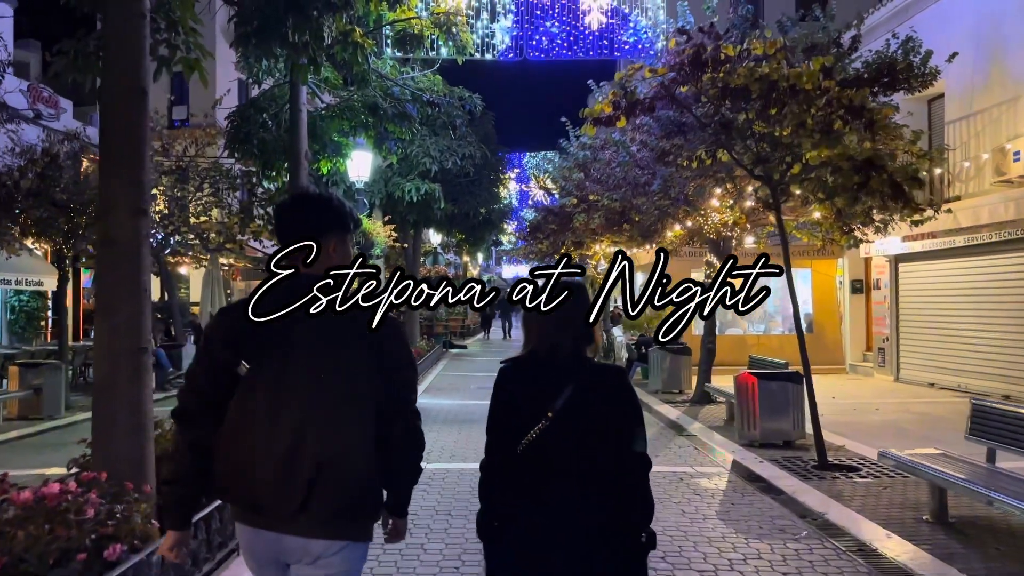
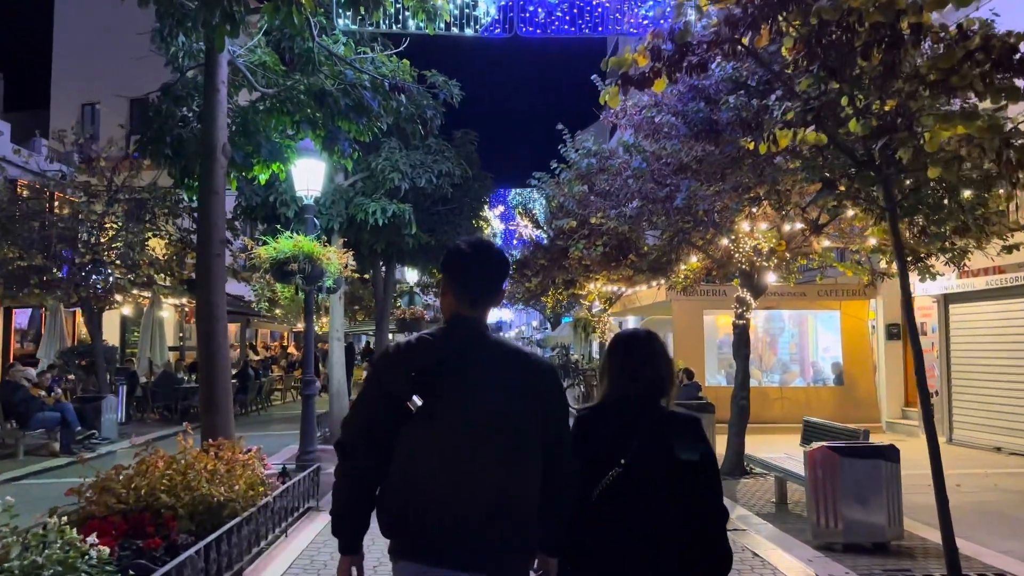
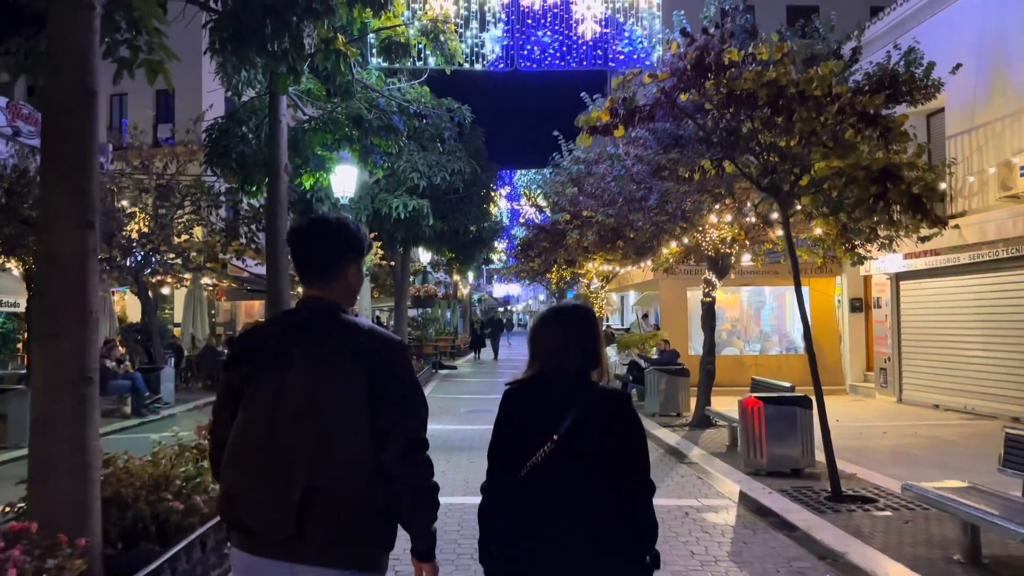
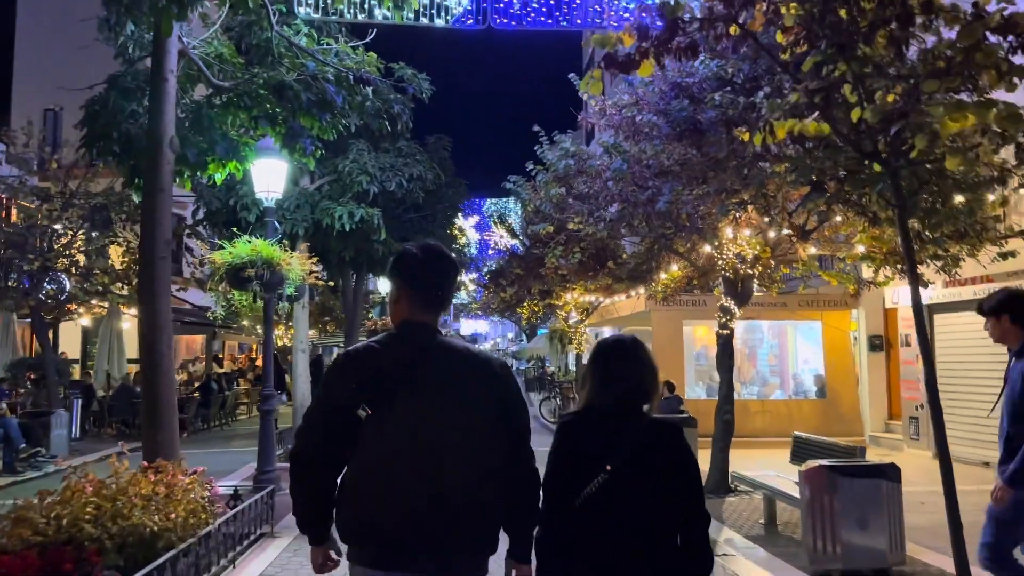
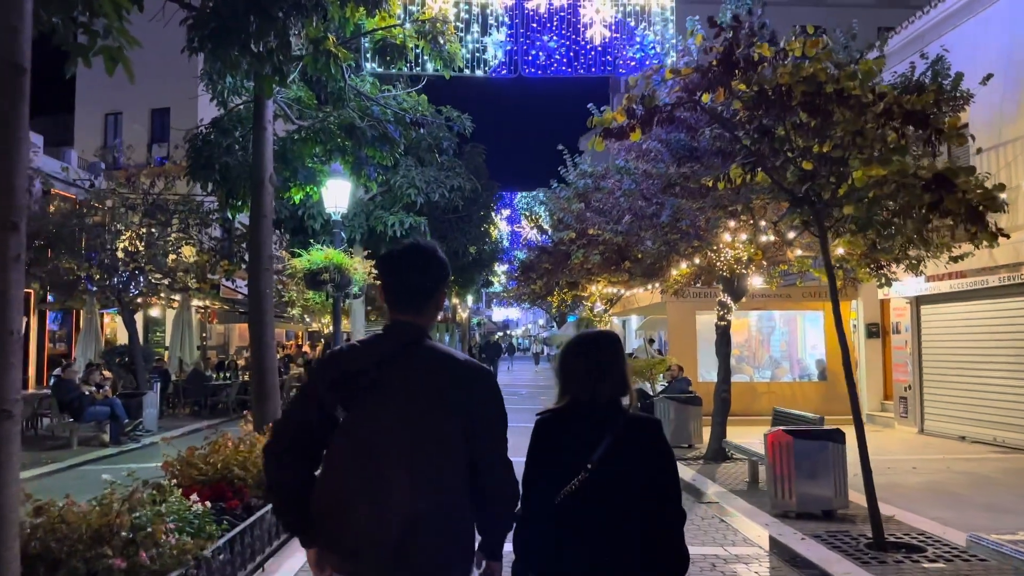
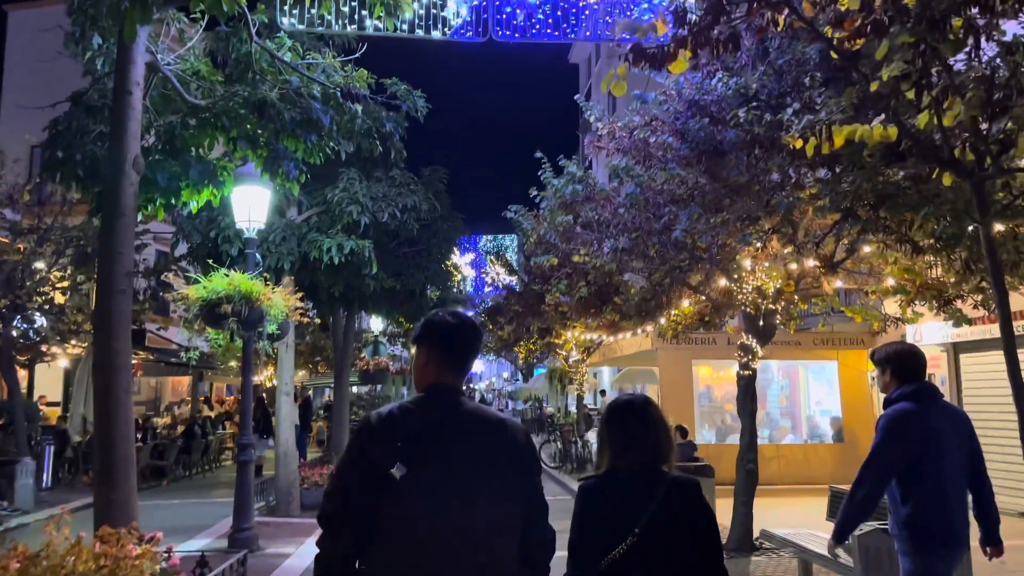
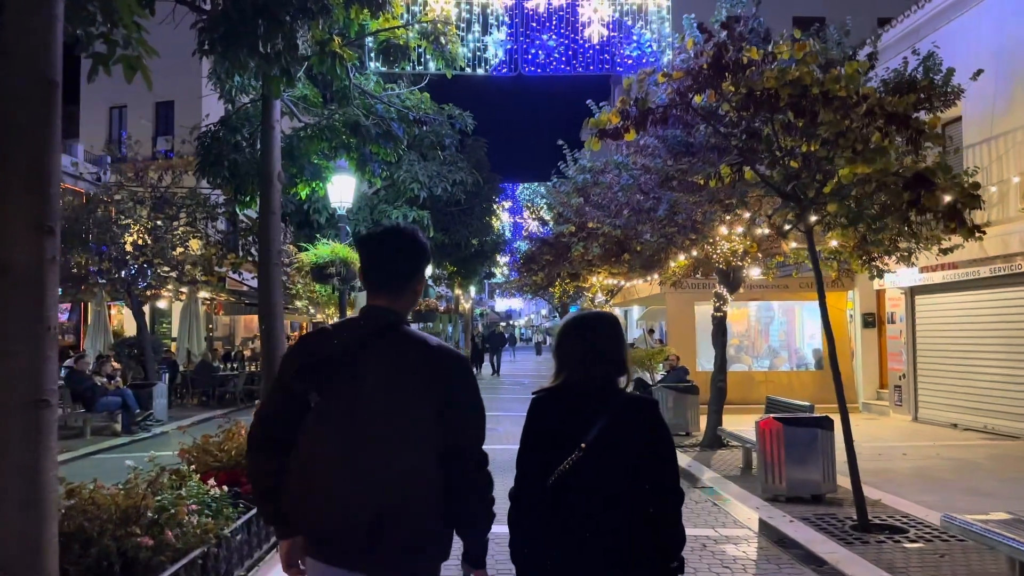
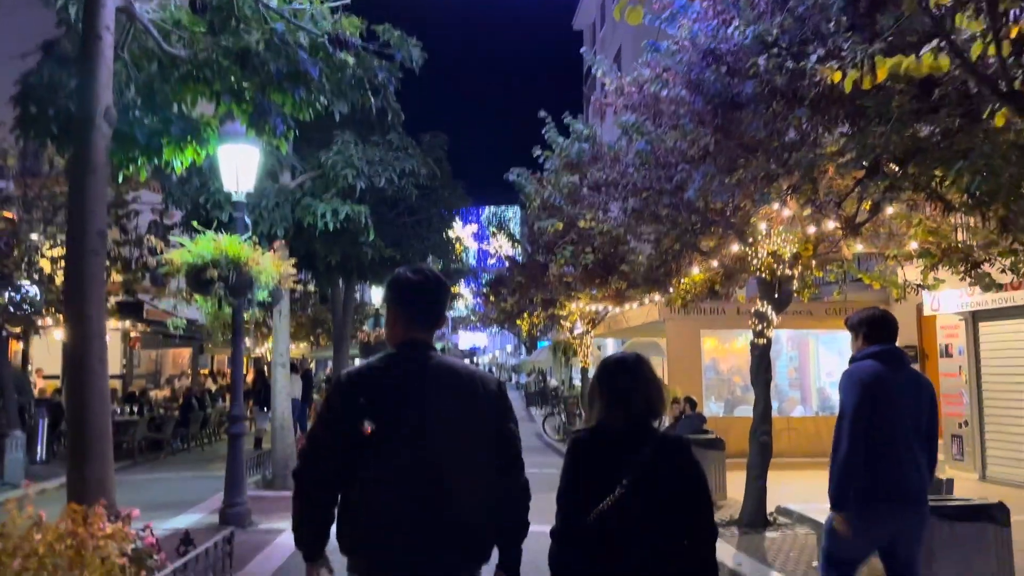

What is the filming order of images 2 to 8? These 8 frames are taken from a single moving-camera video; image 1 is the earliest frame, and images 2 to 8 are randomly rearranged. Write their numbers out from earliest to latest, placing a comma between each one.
3, 7, 5, 2, 4, 6, 8
